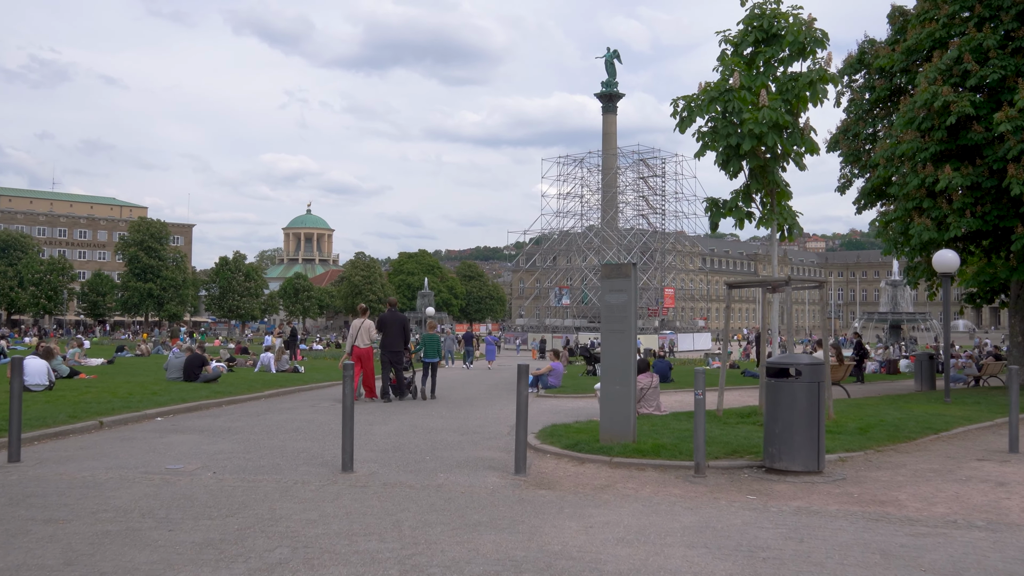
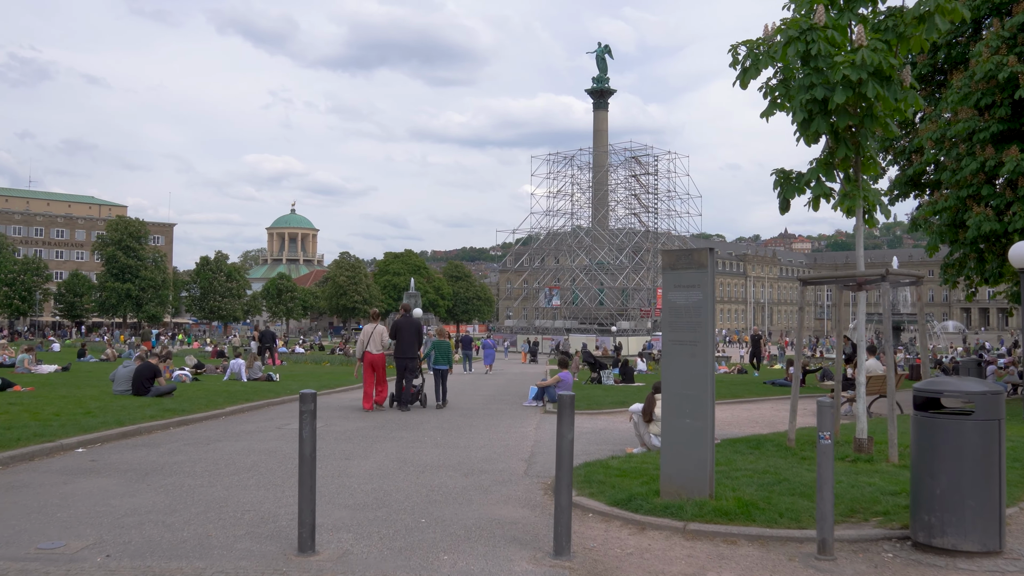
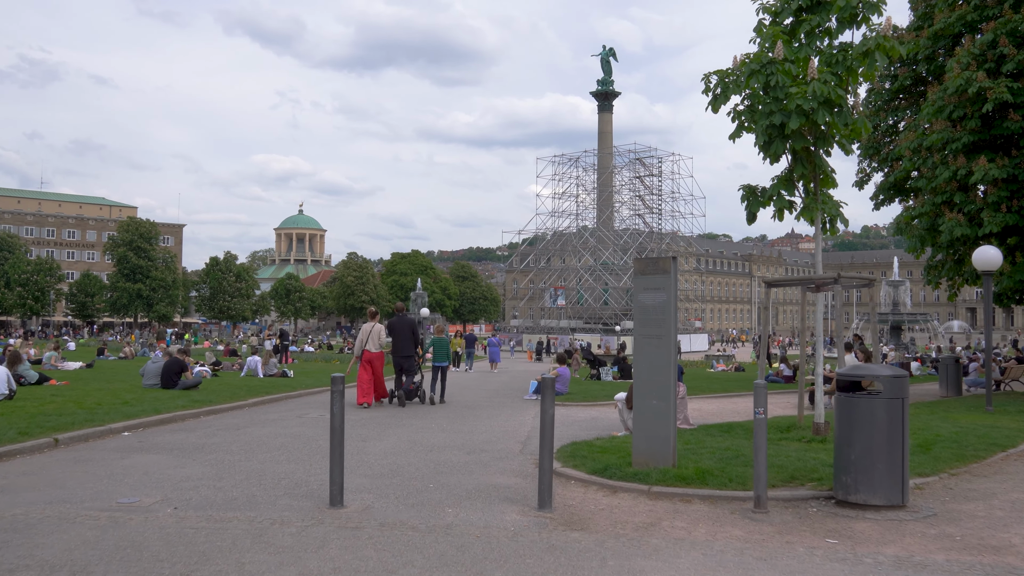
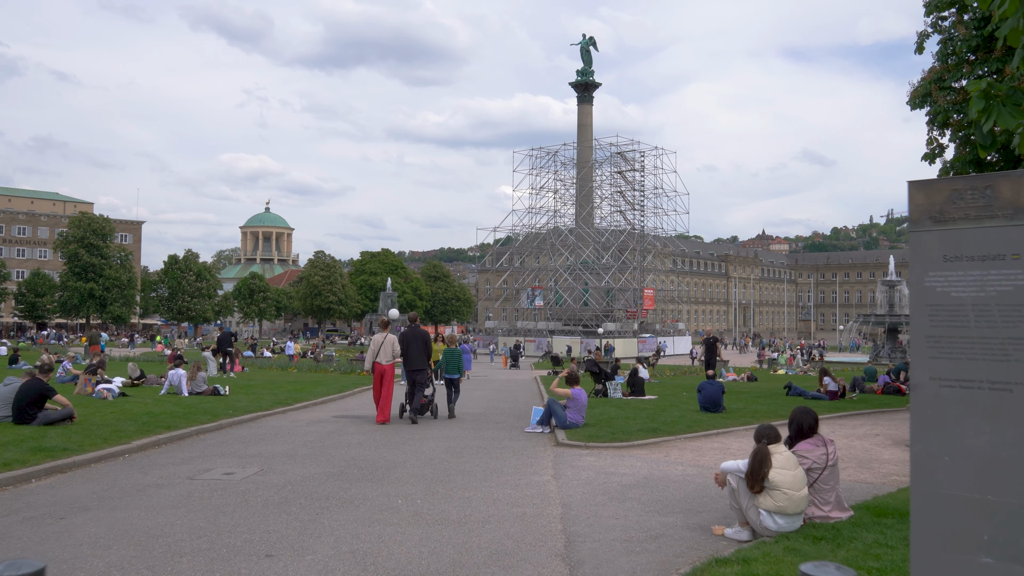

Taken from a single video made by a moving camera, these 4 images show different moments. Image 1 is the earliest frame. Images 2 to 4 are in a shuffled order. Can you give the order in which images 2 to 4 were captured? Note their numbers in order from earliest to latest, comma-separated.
3, 2, 4
